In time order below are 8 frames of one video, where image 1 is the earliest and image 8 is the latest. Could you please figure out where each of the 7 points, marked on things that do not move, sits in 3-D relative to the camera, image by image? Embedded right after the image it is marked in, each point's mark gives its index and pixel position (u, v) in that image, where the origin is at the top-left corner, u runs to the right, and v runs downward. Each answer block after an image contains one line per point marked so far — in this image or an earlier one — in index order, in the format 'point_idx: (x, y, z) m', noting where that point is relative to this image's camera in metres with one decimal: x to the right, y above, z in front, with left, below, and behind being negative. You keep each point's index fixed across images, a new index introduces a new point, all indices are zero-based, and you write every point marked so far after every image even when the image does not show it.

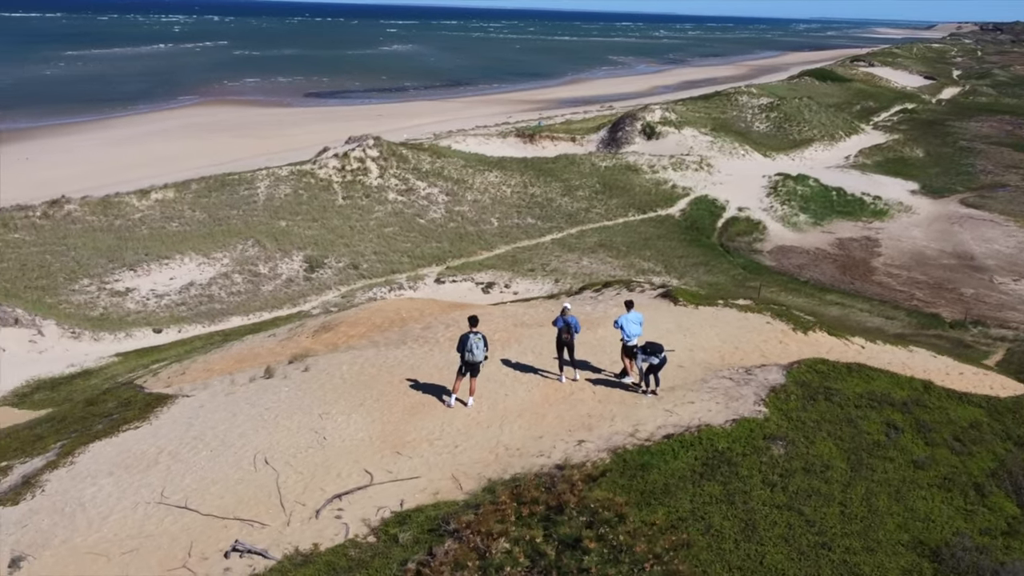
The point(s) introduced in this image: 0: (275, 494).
0: (-1.8, -1.5, +6.3) m
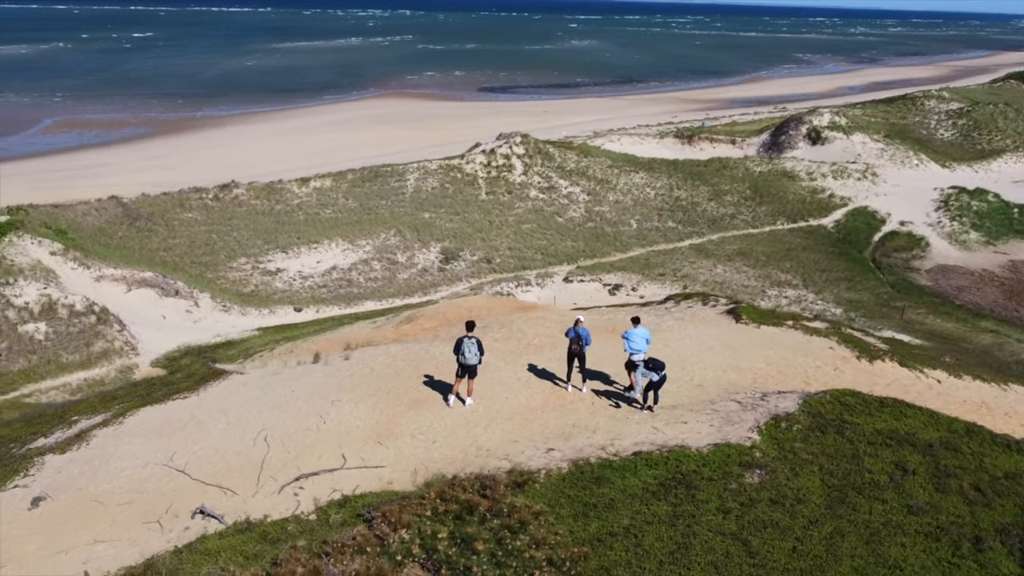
0: (-2.2, -1.5, +7.1) m
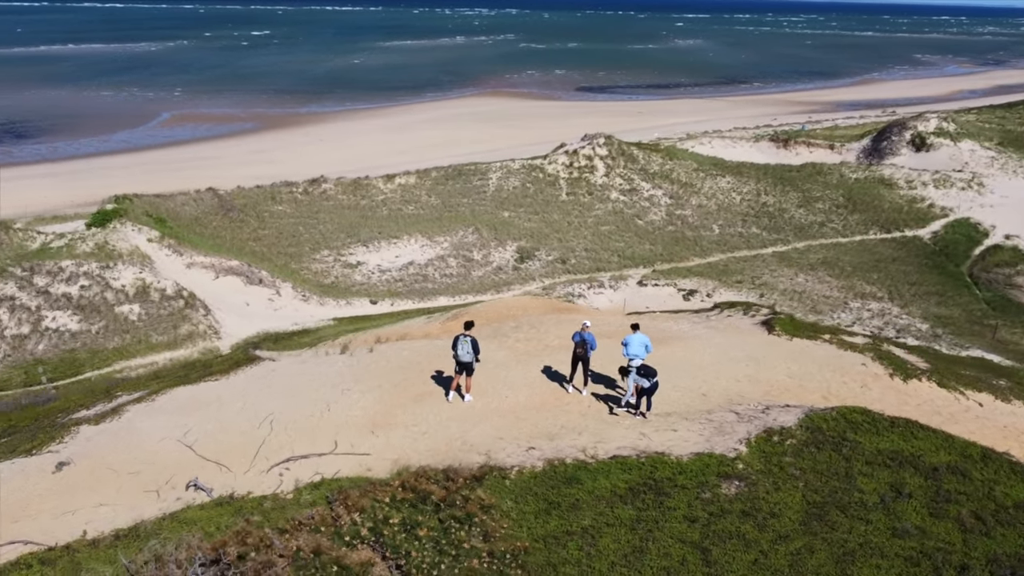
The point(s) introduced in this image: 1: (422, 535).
0: (-2.3, -1.4, +7.7) m
1: (-0.7, -1.7, +5.9) m
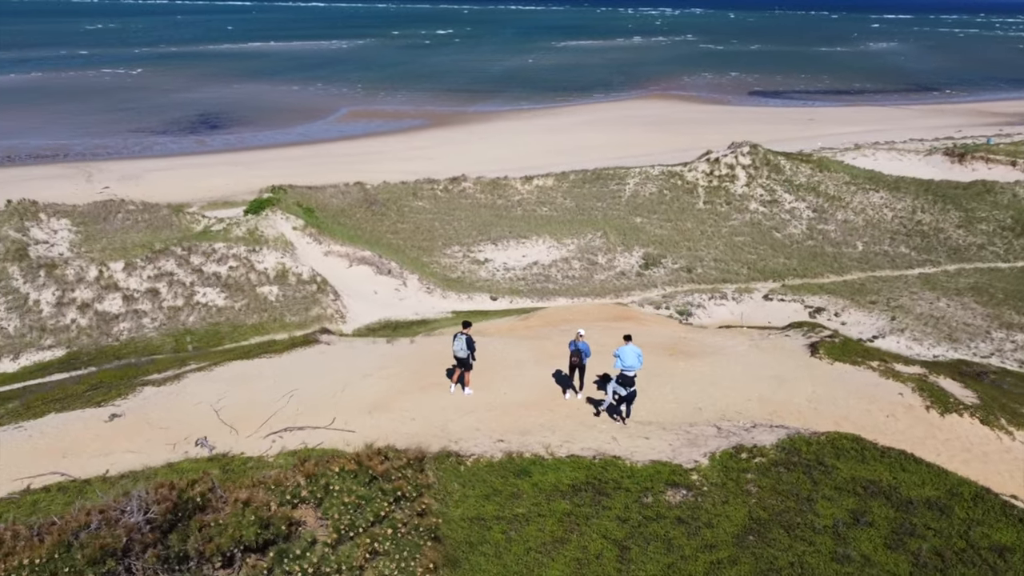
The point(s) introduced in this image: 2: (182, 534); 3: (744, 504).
0: (-2.6, -1.3, +8.9) m
1: (-1.3, -1.7, +6.9) m
2: (-2.5, -1.8, +6.3) m
3: (+2.1, -2.0, +7.9) m
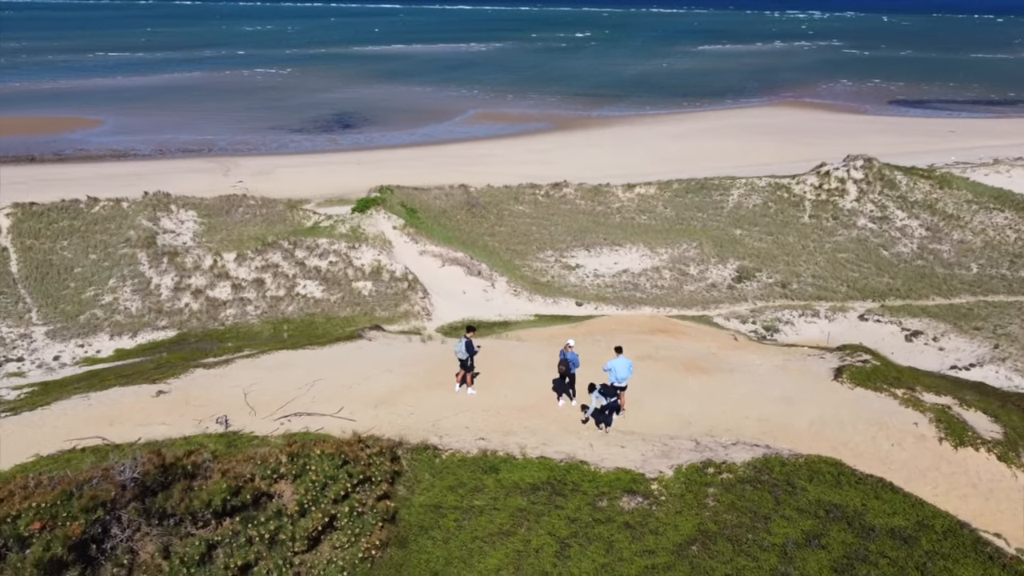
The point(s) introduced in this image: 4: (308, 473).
0: (-2.7, -1.3, +10.0) m
1: (-1.7, -1.8, +7.8) m
2: (-3.0, -1.8, +7.4) m
3: (+1.8, -2.2, +8.3) m
4: (-1.9, -1.7, +7.9) m
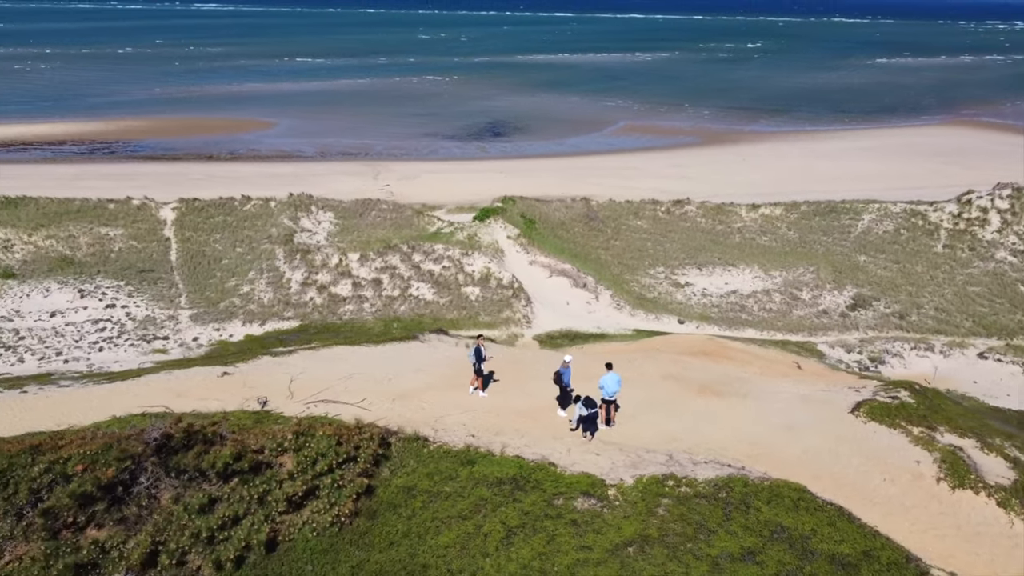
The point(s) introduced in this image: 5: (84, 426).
0: (-2.6, -1.4, +11.6) m
1: (-2.1, -1.8, +9.2) m
2: (-3.5, -1.7, +9.1) m
3: (+1.4, -2.5, +9.1) m
4: (-2.2, -1.8, +9.4) m
5: (-5.0, -1.6, +10.2) m
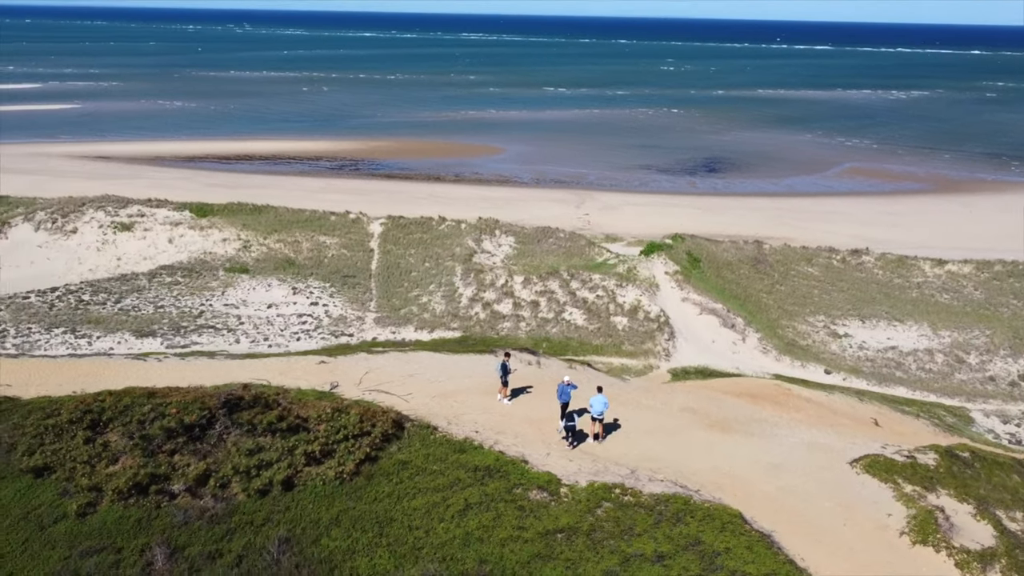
0: (-2.2, -1.6, +14.4) m
1: (-2.4, -2.0, +12.1) m
2: (-3.7, -1.8, +12.3) m
3: (+0.9, -2.9, +11.0) m
4: (-2.4, -1.9, +12.2) m
5: (-4.9, -1.6, +13.7) m
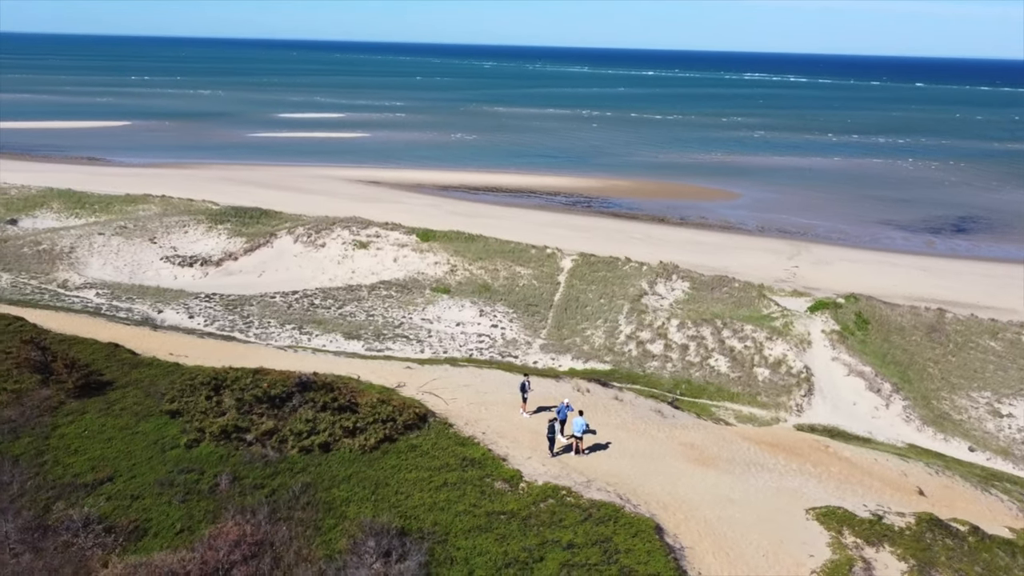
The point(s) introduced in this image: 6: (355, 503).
0: (-1.6, -2.1, +18.1) m
1: (-2.5, -2.3, +15.8) m
2: (-3.7, -2.0, +16.4) m
3: (+0.2, -3.5, +13.8) m
4: (-2.5, -2.3, +16.0) m
5: (-4.4, -1.8, +18.2) m
6: (-2.5, -3.5, +13.9) m
